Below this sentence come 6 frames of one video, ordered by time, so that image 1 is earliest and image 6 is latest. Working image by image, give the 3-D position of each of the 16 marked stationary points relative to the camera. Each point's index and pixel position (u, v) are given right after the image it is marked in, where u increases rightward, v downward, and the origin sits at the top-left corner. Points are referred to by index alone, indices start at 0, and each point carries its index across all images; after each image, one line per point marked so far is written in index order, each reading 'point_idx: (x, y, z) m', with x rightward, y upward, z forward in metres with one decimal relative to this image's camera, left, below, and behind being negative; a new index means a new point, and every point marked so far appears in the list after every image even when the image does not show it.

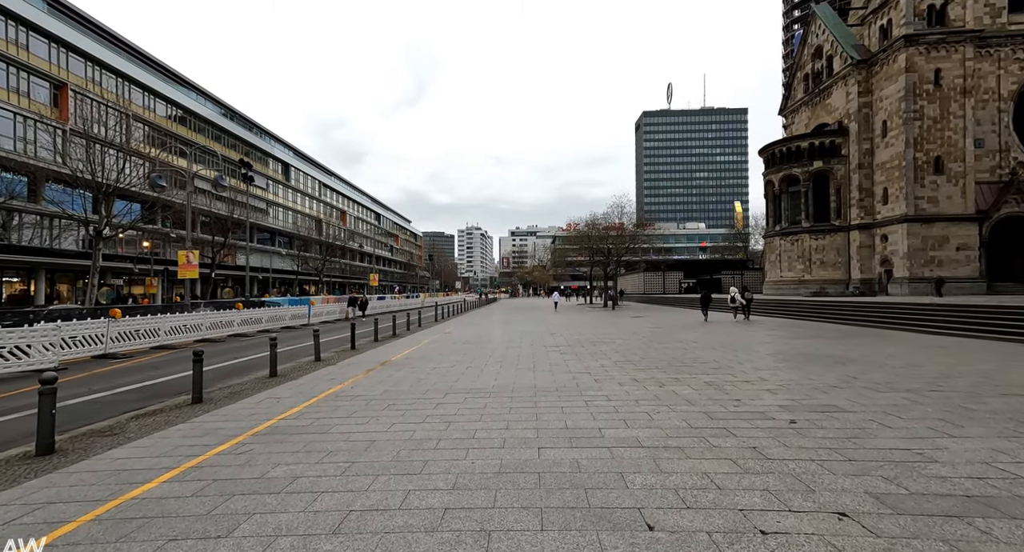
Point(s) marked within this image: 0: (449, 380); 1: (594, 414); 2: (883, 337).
0: (-1.0, -1.6, +7.2) m
1: (+0.9, -1.5, +5.1) m
2: (+8.7, -1.5, +11.0) m
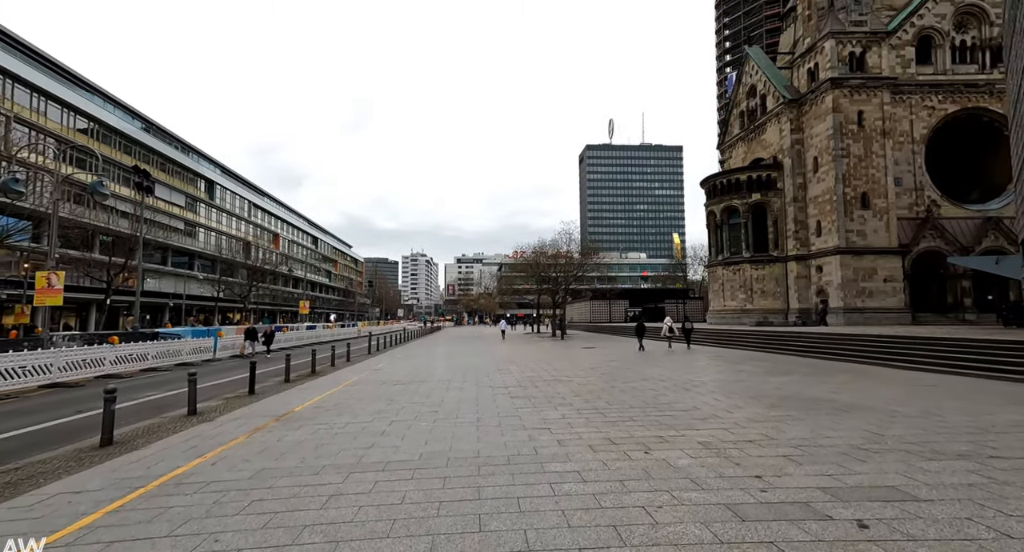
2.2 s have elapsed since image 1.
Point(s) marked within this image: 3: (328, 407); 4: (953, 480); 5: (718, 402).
0: (-1.7, -1.9, +5.3) m
1: (+0.4, -1.7, +3.3) m
2: (+7.5, -2.1, +10.1) m
3: (-3.0, -2.2, +7.7) m
4: (+3.5, -1.6, +3.7) m
5: (+3.3, -2.0, +7.6) m
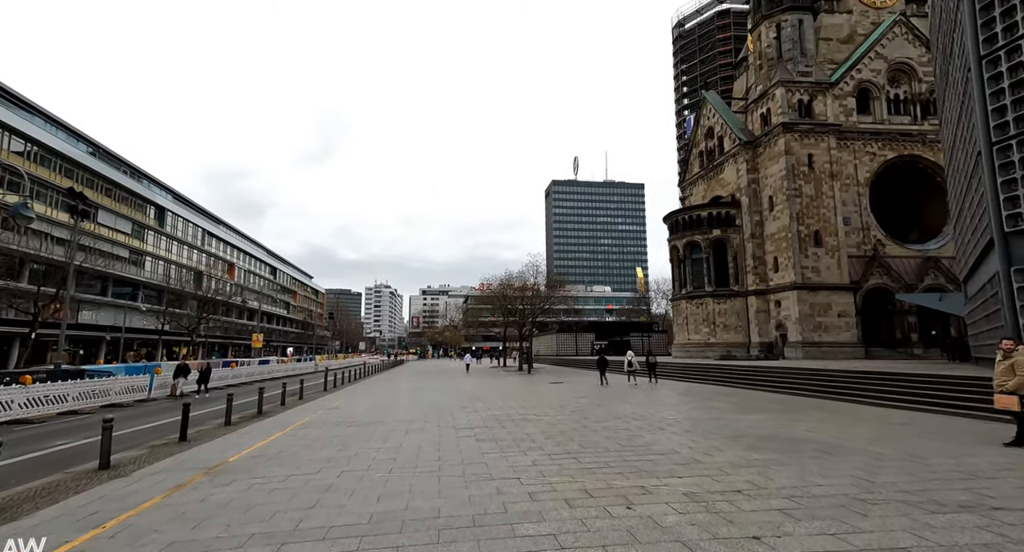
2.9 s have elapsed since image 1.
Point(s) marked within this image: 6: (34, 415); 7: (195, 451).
0: (-2.0, -2.3, +4.5) m
1: (+0.2, -1.9, +2.8) m
2: (+6.8, -2.9, +10.0) m
3: (-3.6, -2.6, +6.9) m
4: (+3.3, -1.9, +3.4) m
5: (+2.8, -2.6, +7.1) m
6: (-11.2, -3.2, +11.0) m
7: (-5.0, -2.8, +7.4) m
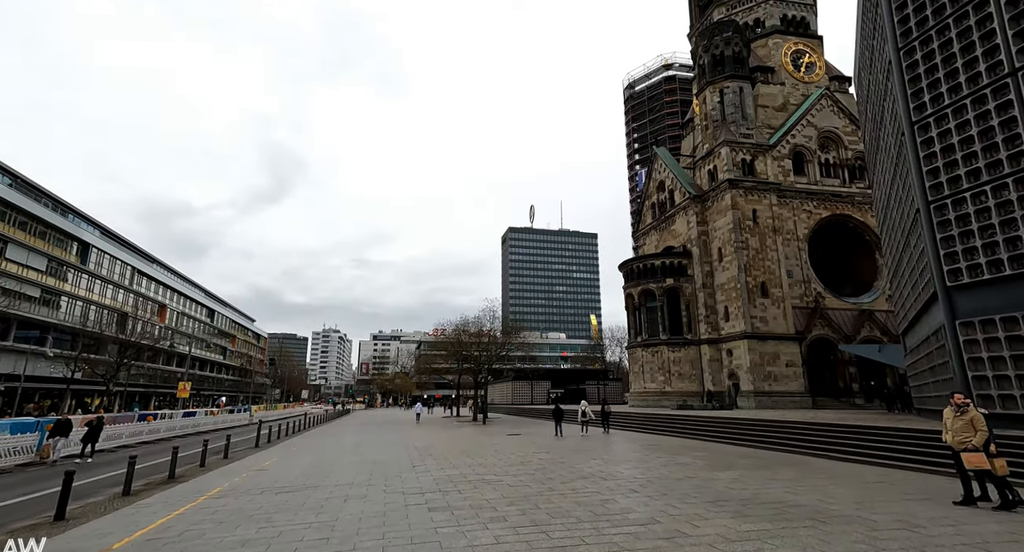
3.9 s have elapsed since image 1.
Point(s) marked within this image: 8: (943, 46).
0: (-2.3, -2.5, +3.4) m
1: (+0.1, -2.1, +1.9) m
2: (+5.9, -3.9, +9.6) m
3: (-4.1, -3.1, +5.5) m
4: (+3.1, -2.2, +2.8) m
5: (+2.2, -3.2, +6.4) m
6: (-12.1, -3.9, +8.9) m
7: (-5.5, -3.3, +5.9) m
8: (+11.5, +6.1, +12.5) m
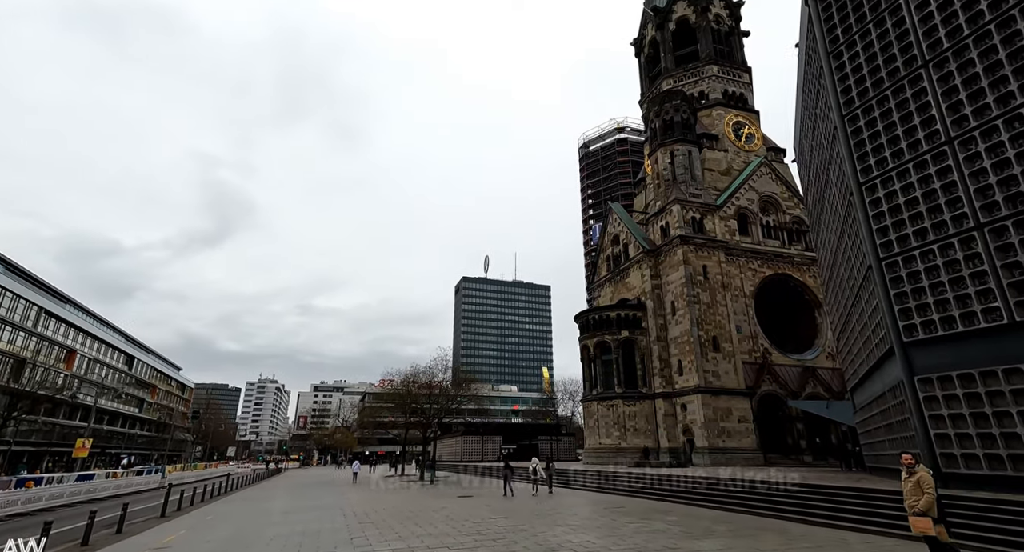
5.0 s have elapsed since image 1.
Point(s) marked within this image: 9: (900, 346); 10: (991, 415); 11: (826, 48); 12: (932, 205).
0: (-2.4, -2.6, +2.0) m
1: (+0.2, -2.1, +0.9) m
2: (+5.2, -4.9, +8.8) m
3: (-4.4, -3.3, +3.9) m
4: (+3.1, -2.4, +2.1) m
5: (+1.8, -3.7, +5.4) m
6: (-12.7, -4.2, +6.4) m
7: (-5.9, -3.4, +4.1) m
8: (+10.6, +4.6, +13.4) m
9: (+10.4, -1.9, +12.6) m
10: (+10.9, -3.2, +10.7) m
11: (+10.2, +7.4, +15.2) m
12: (+10.8, +1.8, +12.1) m
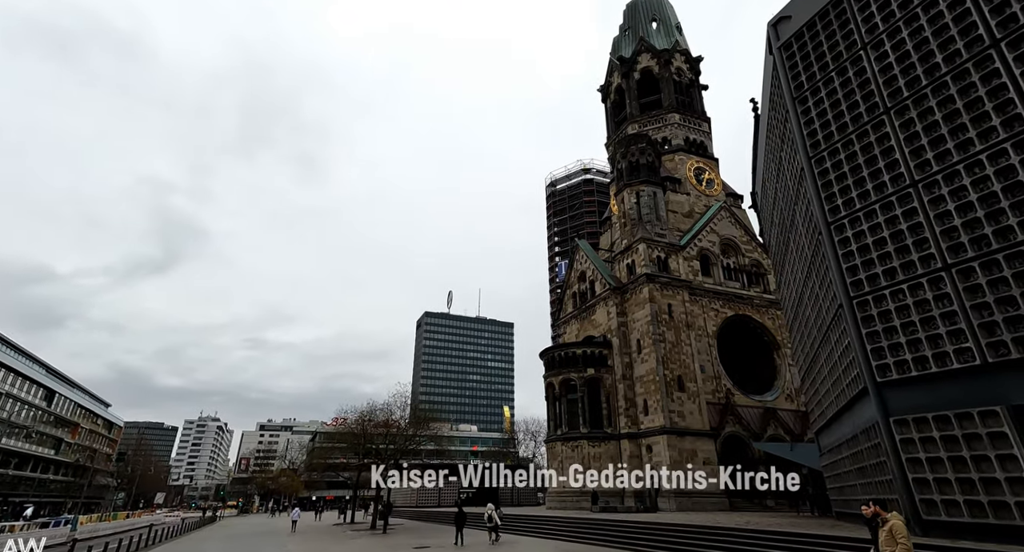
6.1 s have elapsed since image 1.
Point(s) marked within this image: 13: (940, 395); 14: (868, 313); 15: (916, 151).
0: (-2.3, -2.4, +0.9) m
1: (+0.3, -1.9, 0.0) m
2: (+4.6, -5.4, +8.1) m
3: (-4.5, -3.2, +2.6) m
4: (+3.1, -2.4, +1.4) m
5: (+1.6, -3.9, +4.5) m
6: (-13.0, -4.1, +4.3) m
7: (-6.0, -3.3, +2.7) m
8: (+9.9, +3.5, +13.7) m
9: (+9.6, -2.9, +12.5) m
10: (+10.3, -4.1, +10.5) m
11: (+9.4, +6.1, +15.7) m
12: (+10.1, +0.8, +12.3) m
13: (+10.2, -2.8, +11.1) m
14: (+9.7, -1.0, +12.8) m
15: (+10.5, +3.2, +12.2) m
